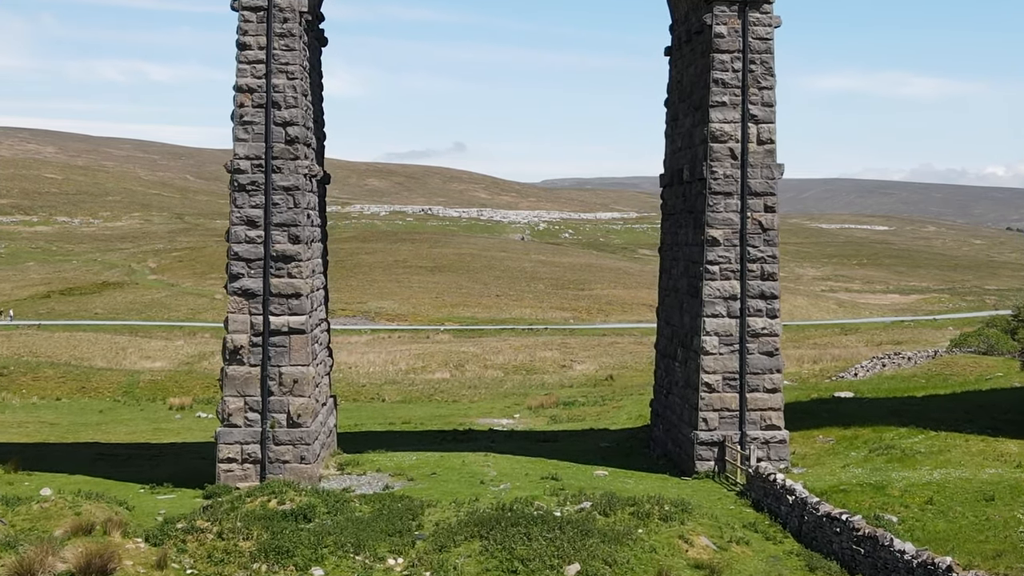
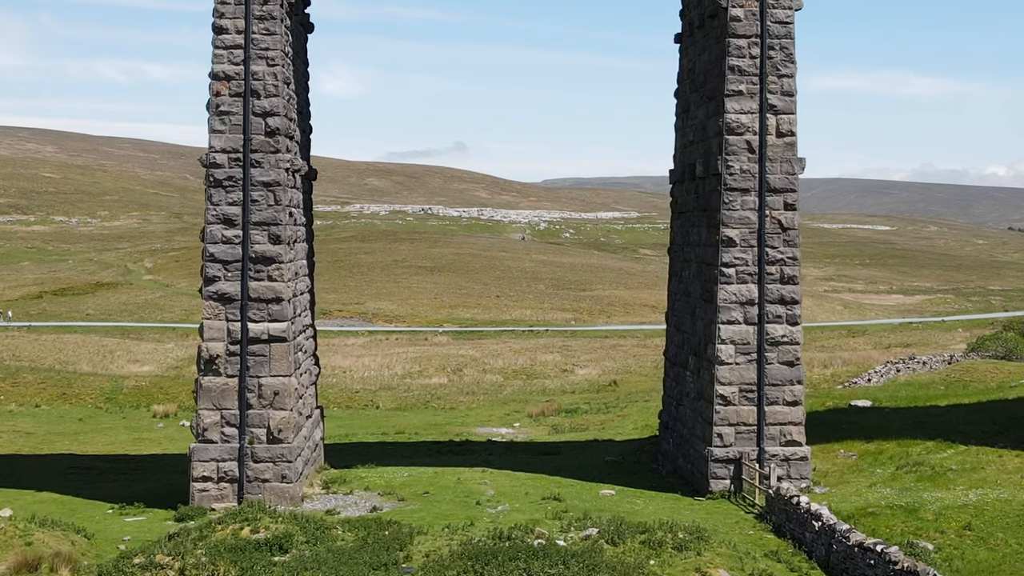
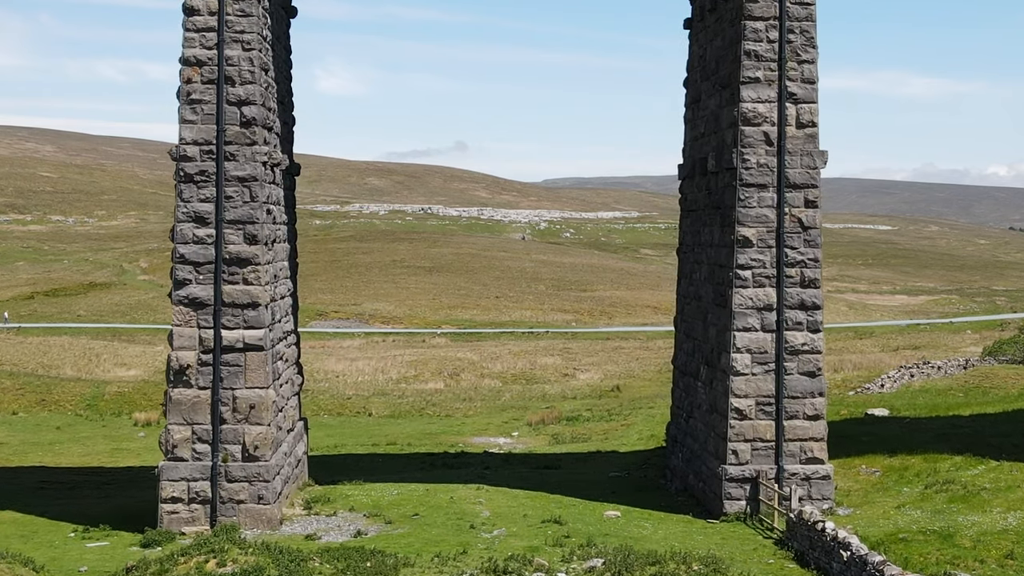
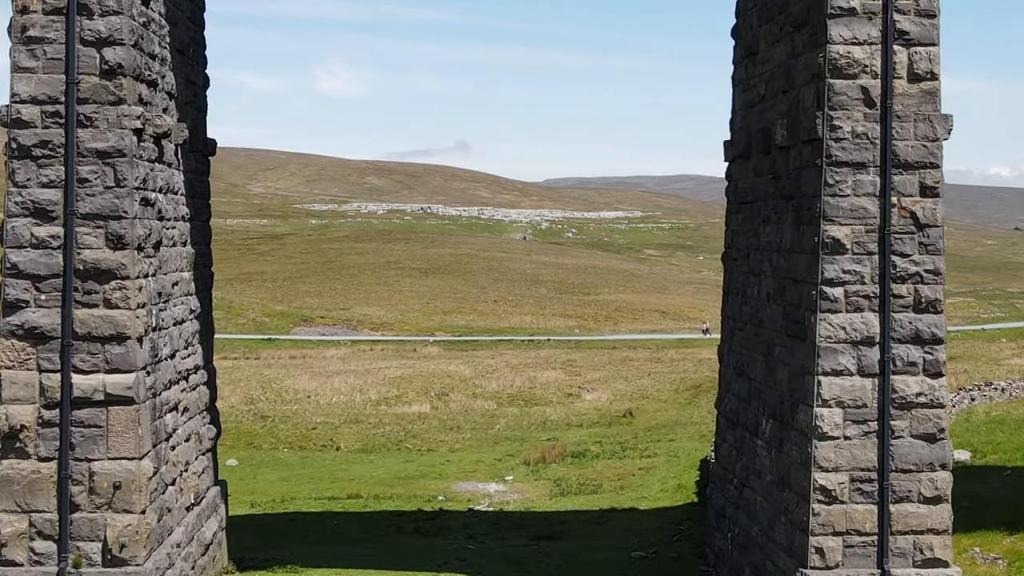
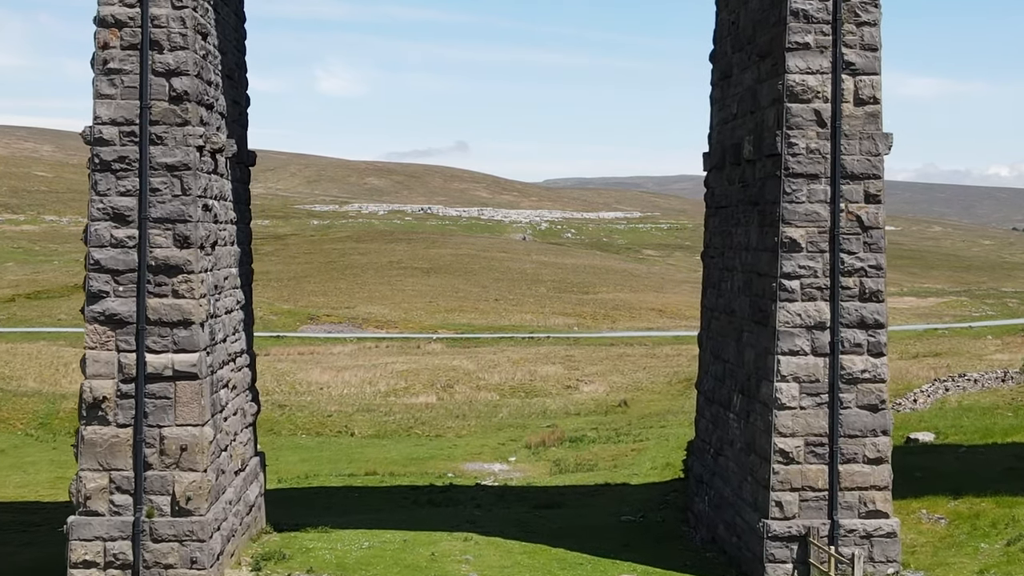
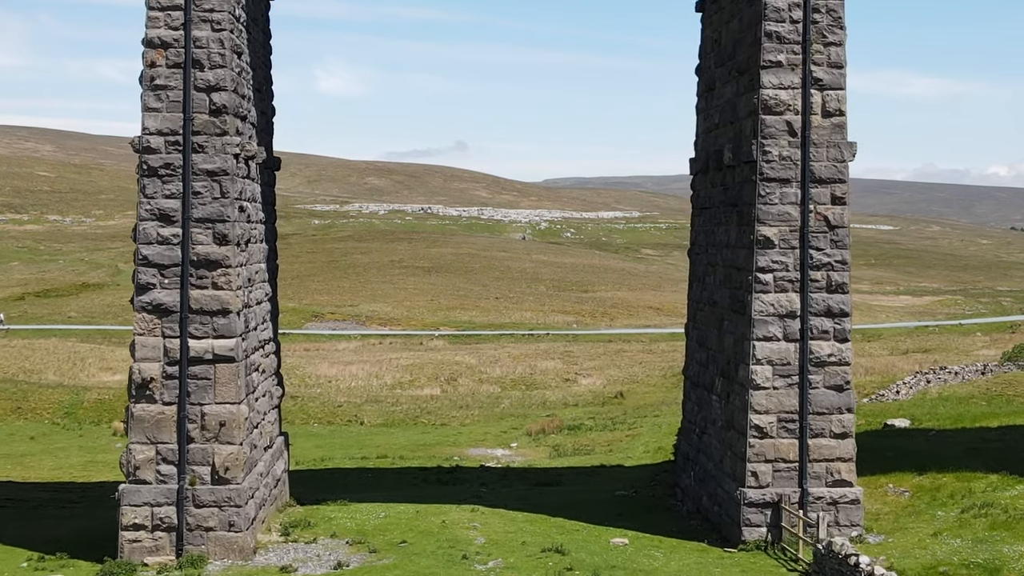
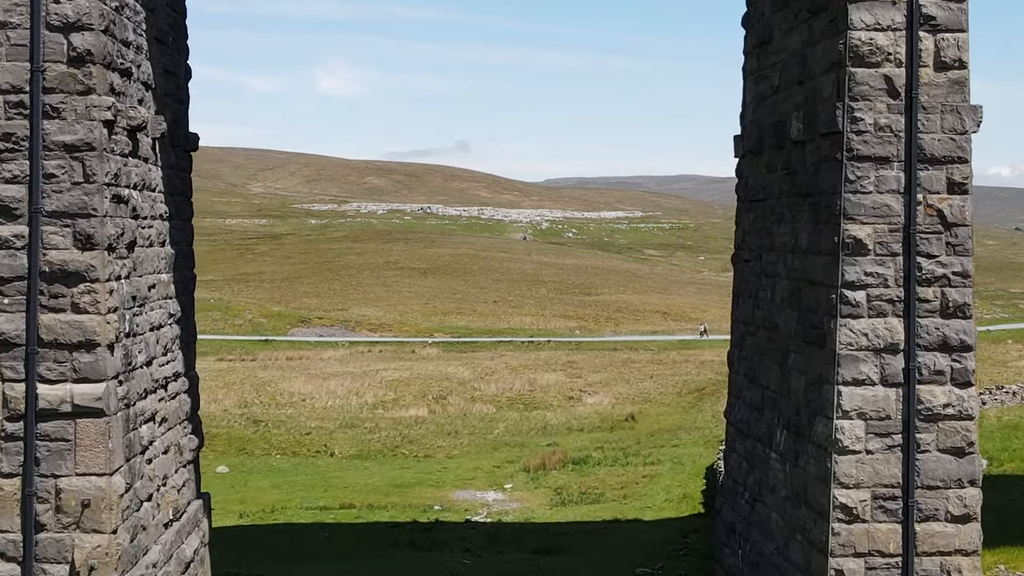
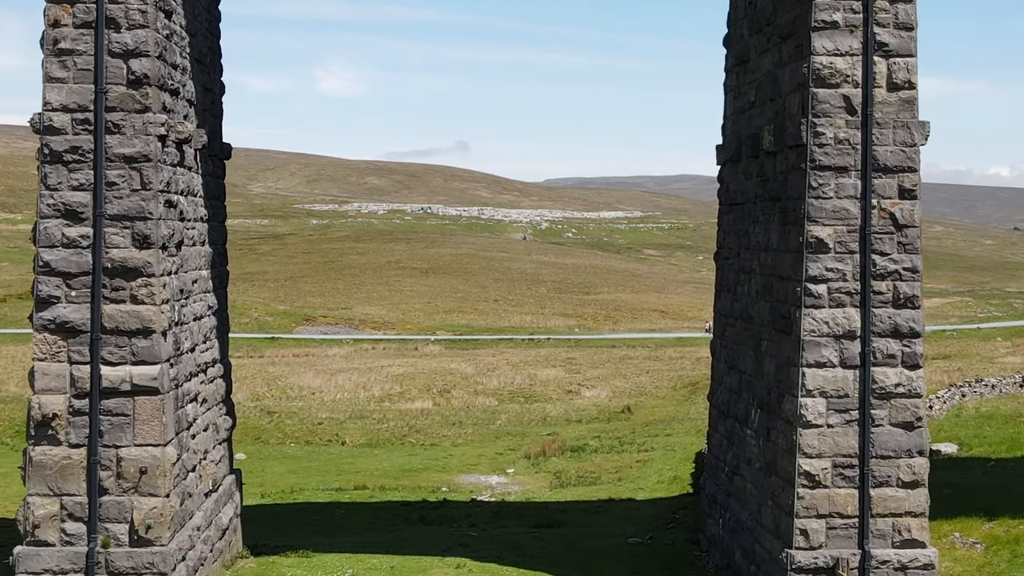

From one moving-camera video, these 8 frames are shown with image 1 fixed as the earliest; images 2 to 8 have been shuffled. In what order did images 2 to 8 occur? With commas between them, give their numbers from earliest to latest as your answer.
2, 3, 6, 5, 8, 4, 7
